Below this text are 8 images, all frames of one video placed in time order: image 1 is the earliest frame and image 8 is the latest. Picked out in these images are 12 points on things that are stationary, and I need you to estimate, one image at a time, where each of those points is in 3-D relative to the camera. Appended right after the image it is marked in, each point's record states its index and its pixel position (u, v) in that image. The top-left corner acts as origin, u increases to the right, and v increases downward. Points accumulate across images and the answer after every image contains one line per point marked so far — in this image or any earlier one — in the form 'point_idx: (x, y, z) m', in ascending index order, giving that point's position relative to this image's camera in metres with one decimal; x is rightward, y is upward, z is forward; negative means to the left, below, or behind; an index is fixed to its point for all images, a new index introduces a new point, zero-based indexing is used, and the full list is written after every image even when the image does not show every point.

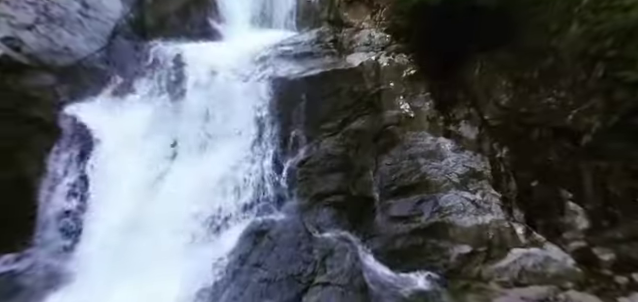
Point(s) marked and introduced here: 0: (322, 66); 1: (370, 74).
0: (0.0, +1.1, +3.9) m
1: (+0.7, +1.0, +3.7) m
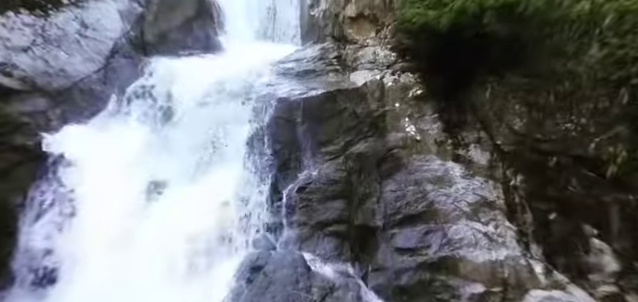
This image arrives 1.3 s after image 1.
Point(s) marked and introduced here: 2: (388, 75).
0: (+0.1, +0.8, +3.8) m
1: (+0.7, +0.7, +3.5) m
2: (+0.9, +1.0, +3.7) m
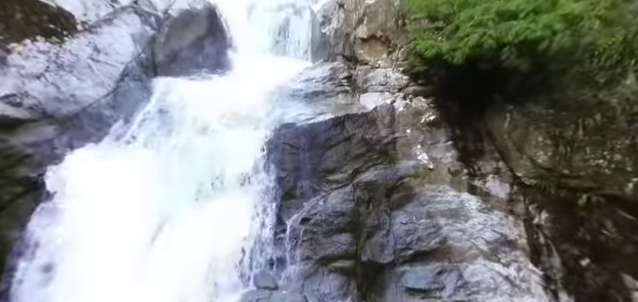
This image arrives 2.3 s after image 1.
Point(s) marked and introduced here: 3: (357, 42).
0: (+0.2, +0.5, +3.7) m
1: (+0.8, +0.4, +3.4) m
2: (+1.0, +0.6, +3.5) m
3: (+0.6, +1.6, +4.3) m
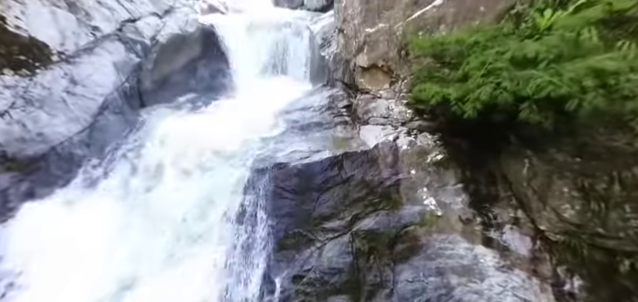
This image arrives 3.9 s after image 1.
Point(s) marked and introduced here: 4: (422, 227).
0: (+0.1, +0.1, +3.4) m
1: (+0.7, -0.1, +3.0) m
2: (+0.9, +0.2, +3.2) m
3: (+0.6, +1.1, +4.0) m
4: (+0.9, -0.7, +2.6) m
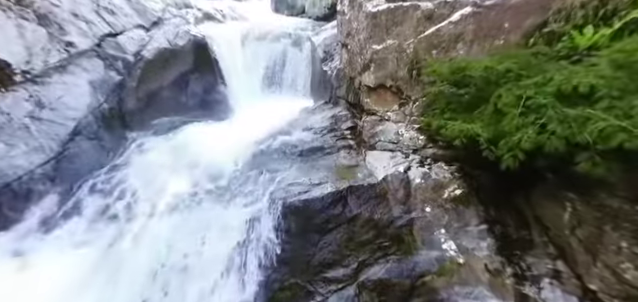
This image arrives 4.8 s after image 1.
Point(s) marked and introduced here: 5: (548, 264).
0: (+0.1, -0.3, +3.0) m
1: (+0.7, -0.4, +2.6) m
2: (+0.9, -0.1, +2.8) m
3: (+0.6, +0.8, +3.7) m
4: (+0.9, -1.0, +2.2) m
5: (+1.7, -0.8, +2.1) m
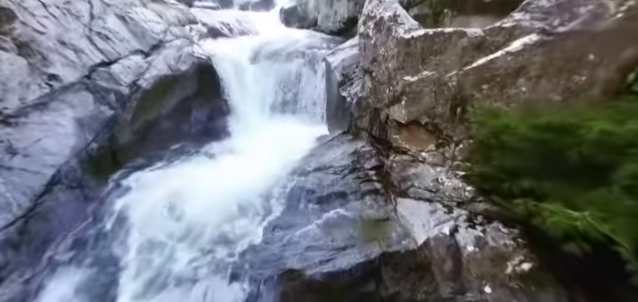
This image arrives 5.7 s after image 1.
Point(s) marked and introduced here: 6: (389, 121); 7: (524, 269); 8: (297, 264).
0: (+0.3, -0.7, +2.5) m
1: (+0.9, -0.8, +2.1) m
2: (+1.1, -0.6, +2.3) m
3: (+0.8, +0.3, +3.1) m
4: (+1.1, -1.4, +1.6) m
5: (+1.9, -1.2, +1.5) m
6: (+0.8, +0.3, +3.2) m
7: (+1.4, -0.8, +2.0) m
8: (-0.2, -0.8, +2.4) m
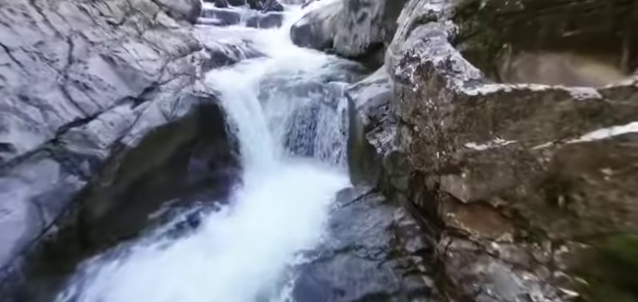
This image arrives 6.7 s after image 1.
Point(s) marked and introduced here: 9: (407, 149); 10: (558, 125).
0: (+0.6, -1.4, +1.6) m
1: (+1.1, -1.4, +1.2) m
2: (+1.3, -1.2, +1.4) m
3: (+1.0, -0.4, +2.4) m
4: (+1.3, -2.0, +0.7) m
5: (+2.0, -1.8, +0.6) m
6: (+1.0, -0.4, +2.4) m
7: (+1.6, -1.4, +1.1) m
8: (0.0, -1.5, +1.6) m
9: (+0.9, 0.0, +3.0) m
10: (+1.4, +0.2, +1.7) m
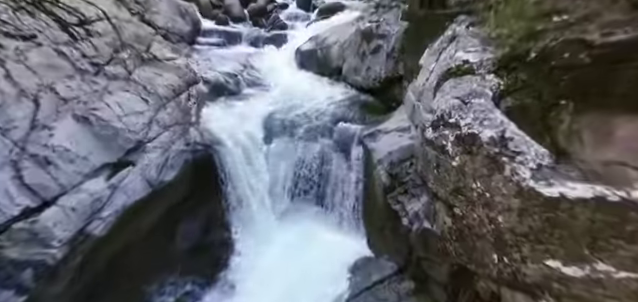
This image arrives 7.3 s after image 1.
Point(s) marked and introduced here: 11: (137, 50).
0: (+0.7, -2.0, +1.0) m
1: (+1.2, -2.0, +0.6) m
2: (+1.5, -1.8, +0.8) m
3: (+1.1, -1.0, +1.7) m
4: (+1.4, -2.6, 0.0) m
5: (+2.1, -2.4, -0.1) m
6: (+1.2, -1.0, +1.8) m
7: (+1.7, -2.0, +0.5) m
8: (+0.1, -2.1, +1.0) m
9: (+1.0, -0.6, +2.4) m
10: (+1.5, -0.4, +1.1) m
11: (-2.8, +1.6, +4.5) m
